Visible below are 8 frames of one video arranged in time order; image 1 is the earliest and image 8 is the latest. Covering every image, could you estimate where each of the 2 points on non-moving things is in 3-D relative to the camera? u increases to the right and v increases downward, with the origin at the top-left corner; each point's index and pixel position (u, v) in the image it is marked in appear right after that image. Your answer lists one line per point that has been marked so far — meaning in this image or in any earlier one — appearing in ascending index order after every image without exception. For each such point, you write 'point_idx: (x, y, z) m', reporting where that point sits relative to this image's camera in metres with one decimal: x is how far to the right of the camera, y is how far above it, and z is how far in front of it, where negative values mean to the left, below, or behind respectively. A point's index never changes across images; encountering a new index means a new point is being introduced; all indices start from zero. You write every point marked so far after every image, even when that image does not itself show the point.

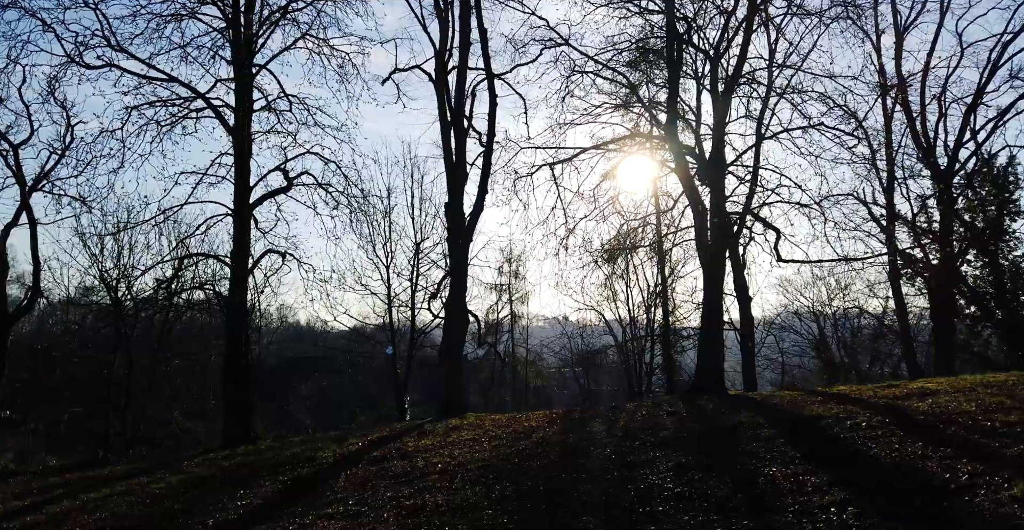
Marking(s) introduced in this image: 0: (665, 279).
0: (+3.8, -0.4, +18.3) m
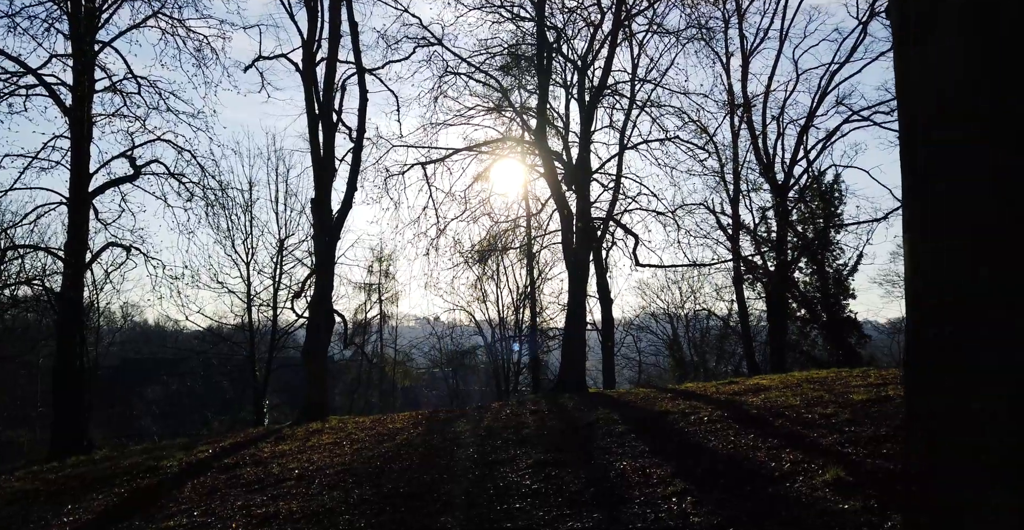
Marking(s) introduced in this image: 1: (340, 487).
0: (+0.5, -0.4, +18.7) m
1: (-1.6, -2.0, +6.8) m
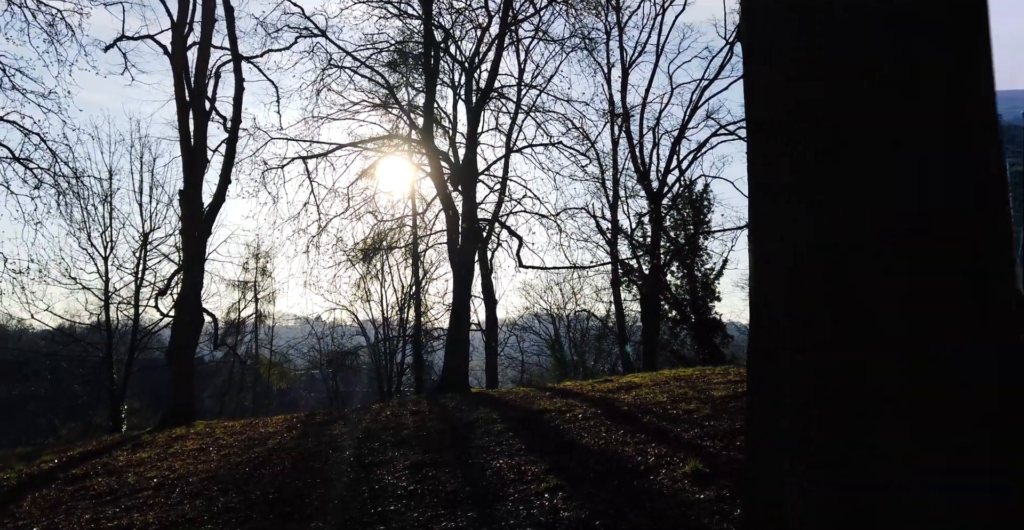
0: (-2.4, -0.4, +18.6) m
1: (-2.6, -2.0, +6.4) m
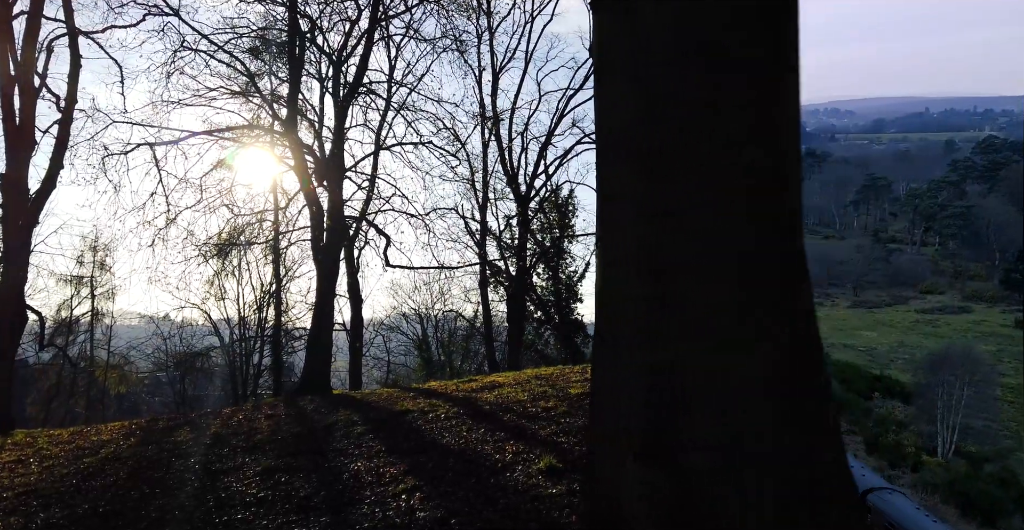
0: (-5.6, -0.3, +17.8) m
1: (-3.8, -1.9, +5.8) m
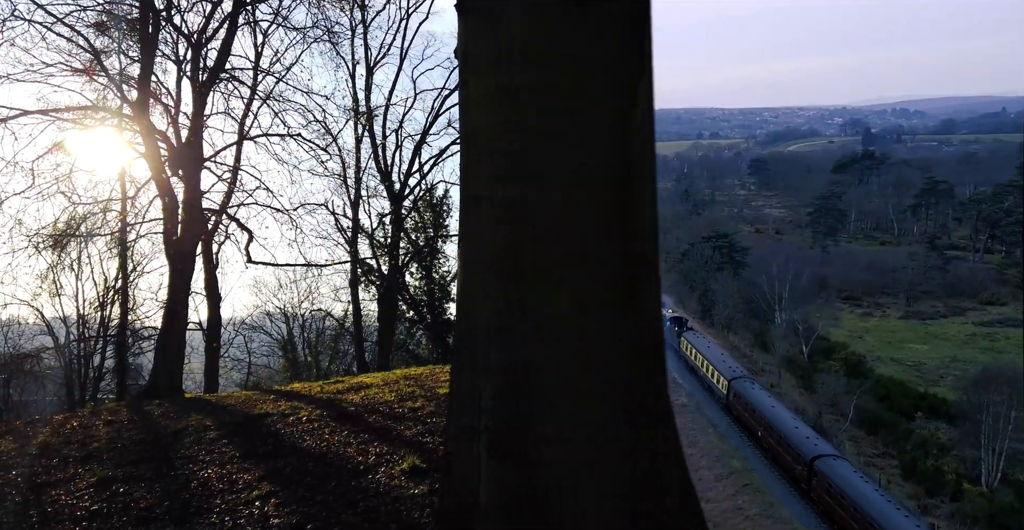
0: (-8.6, -0.2, +16.5) m
1: (-4.8, -1.8, +5.0) m
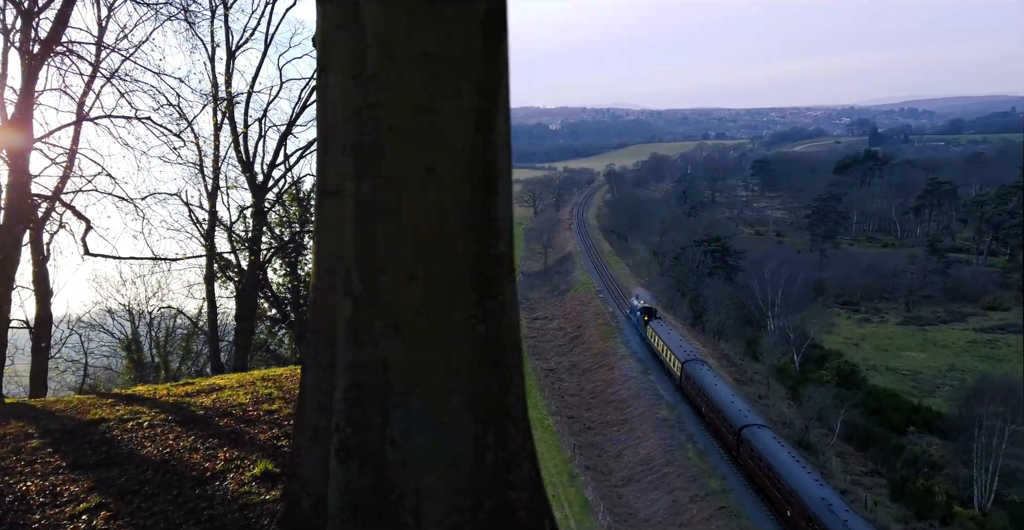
0: (-10.8, -0.2, +14.9) m
1: (-5.9, -1.9, +3.7) m
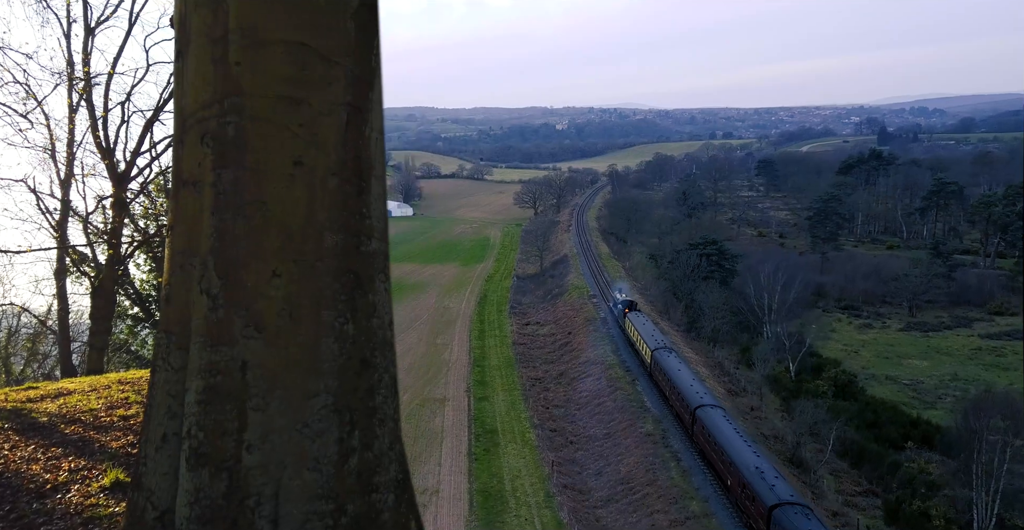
0: (-11.9, -0.5, +13.6) m
1: (-7.1, -2.1, +2.4) m
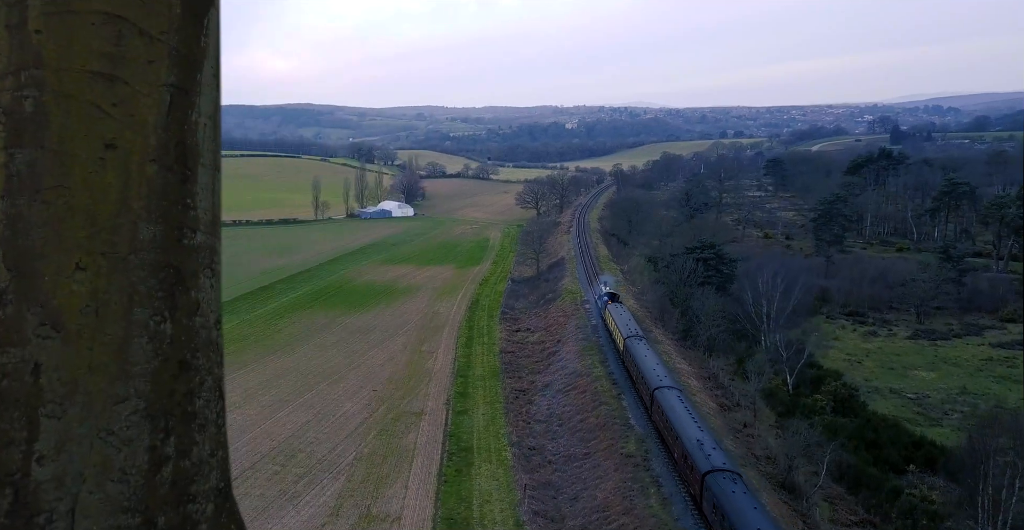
0: (-13.1, -0.8, +11.9) m
1: (-8.5, -2.5, +0.6) m
